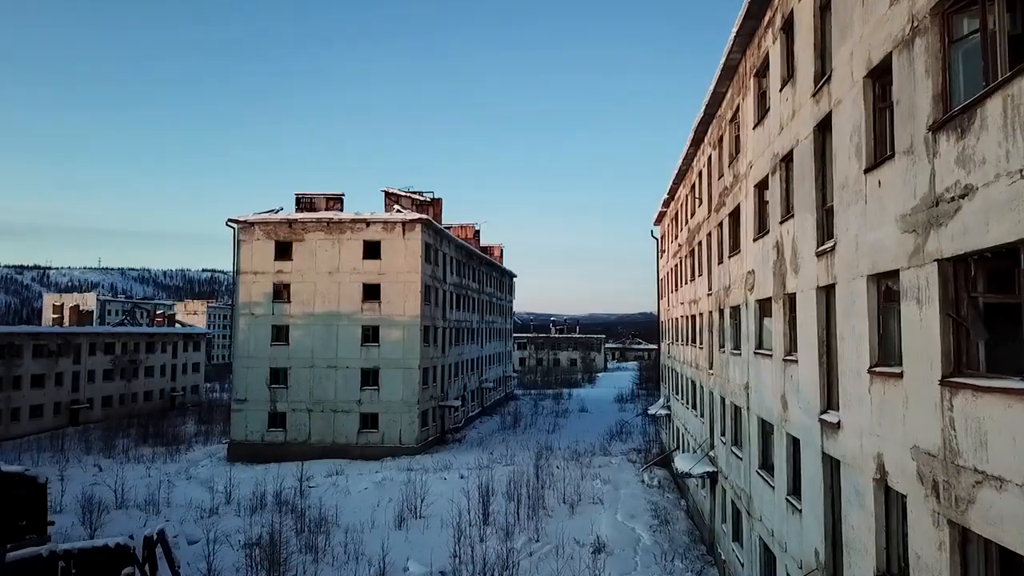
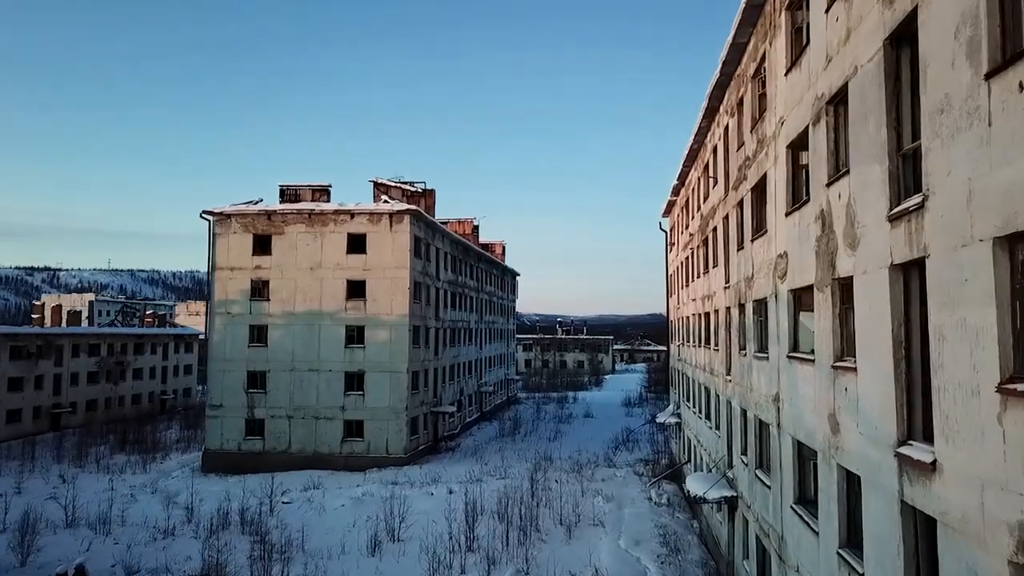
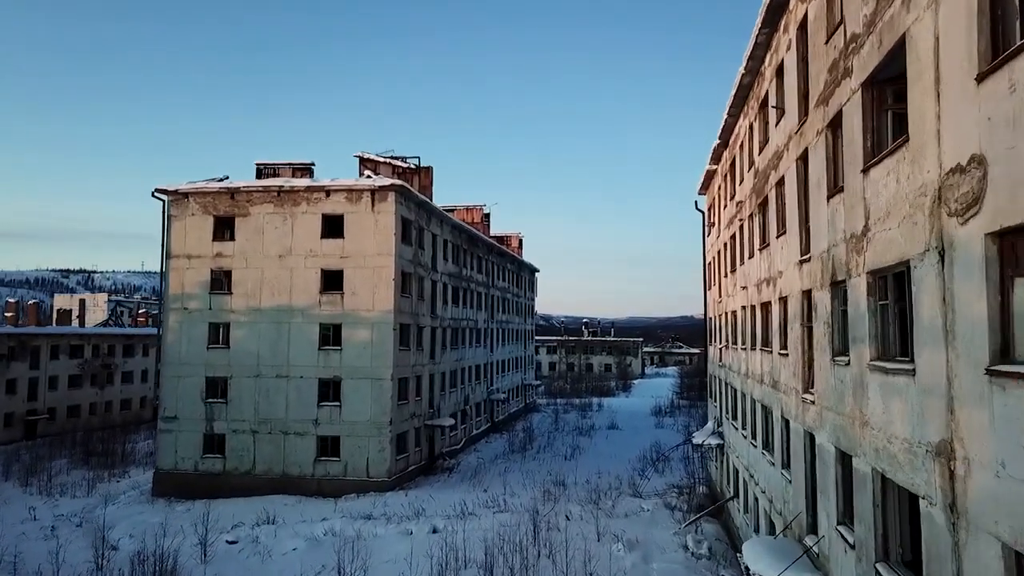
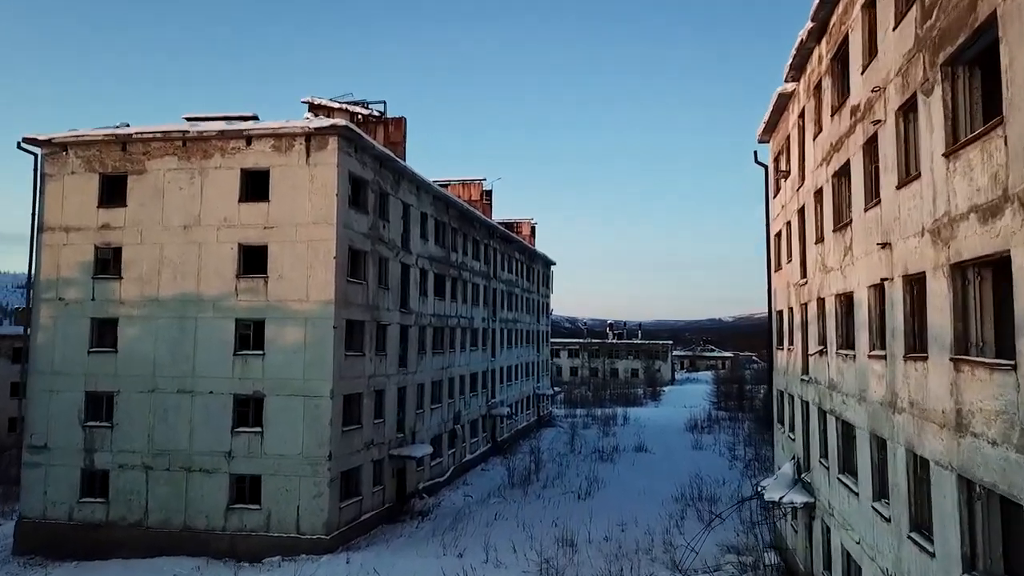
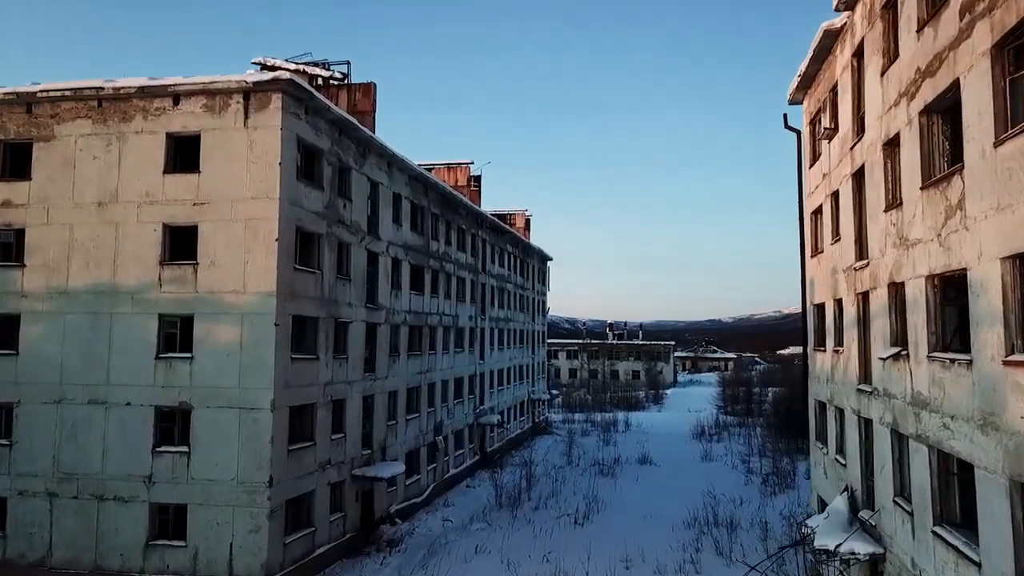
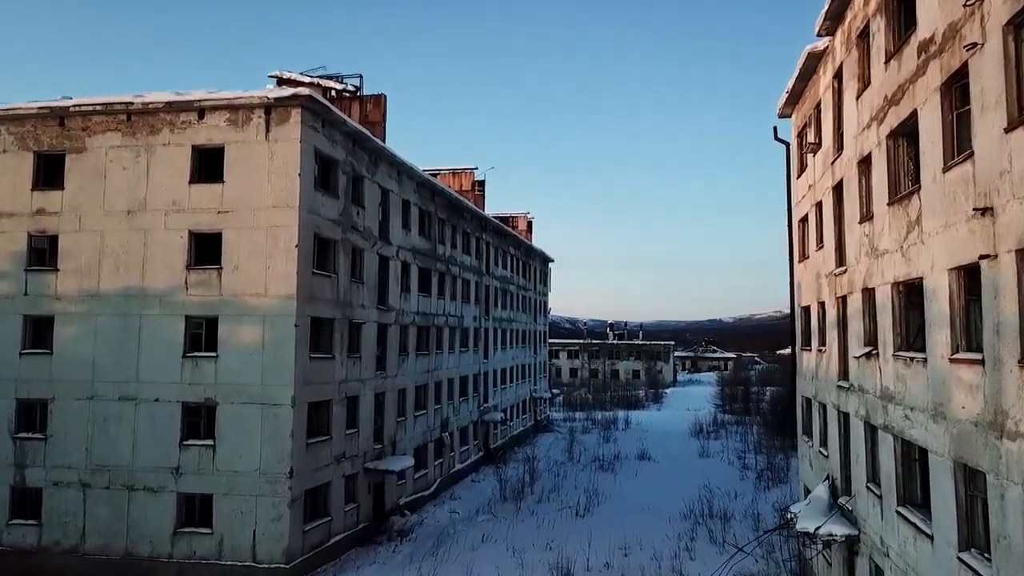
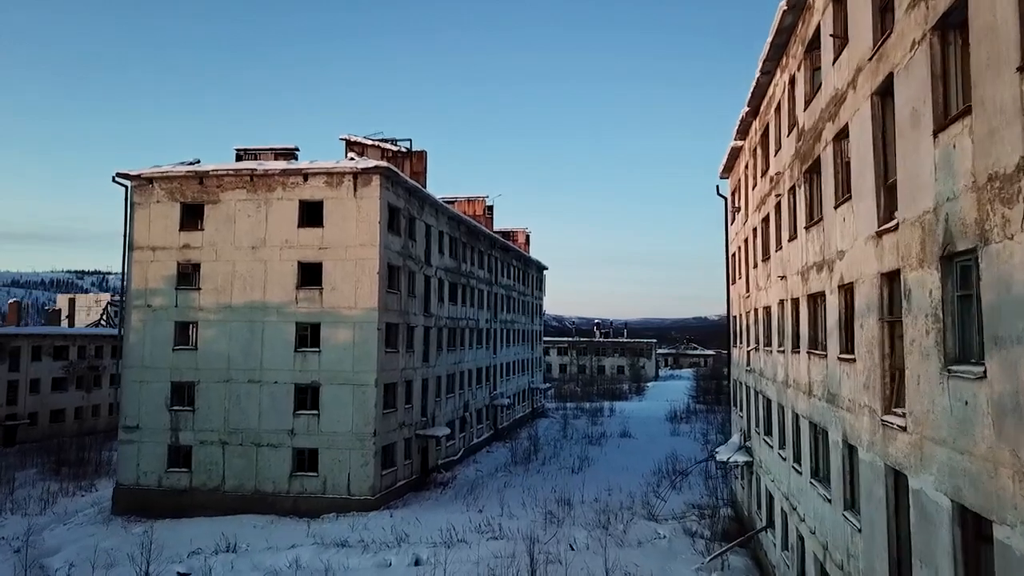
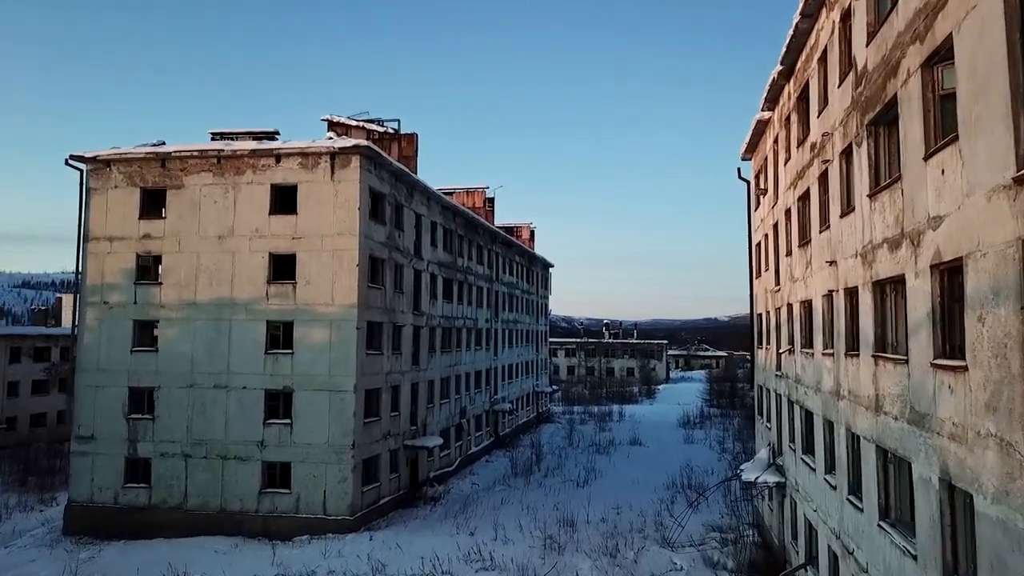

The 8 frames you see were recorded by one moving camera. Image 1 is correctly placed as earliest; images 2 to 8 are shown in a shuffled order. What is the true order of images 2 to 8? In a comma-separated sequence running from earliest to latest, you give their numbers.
2, 3, 7, 8, 4, 6, 5
